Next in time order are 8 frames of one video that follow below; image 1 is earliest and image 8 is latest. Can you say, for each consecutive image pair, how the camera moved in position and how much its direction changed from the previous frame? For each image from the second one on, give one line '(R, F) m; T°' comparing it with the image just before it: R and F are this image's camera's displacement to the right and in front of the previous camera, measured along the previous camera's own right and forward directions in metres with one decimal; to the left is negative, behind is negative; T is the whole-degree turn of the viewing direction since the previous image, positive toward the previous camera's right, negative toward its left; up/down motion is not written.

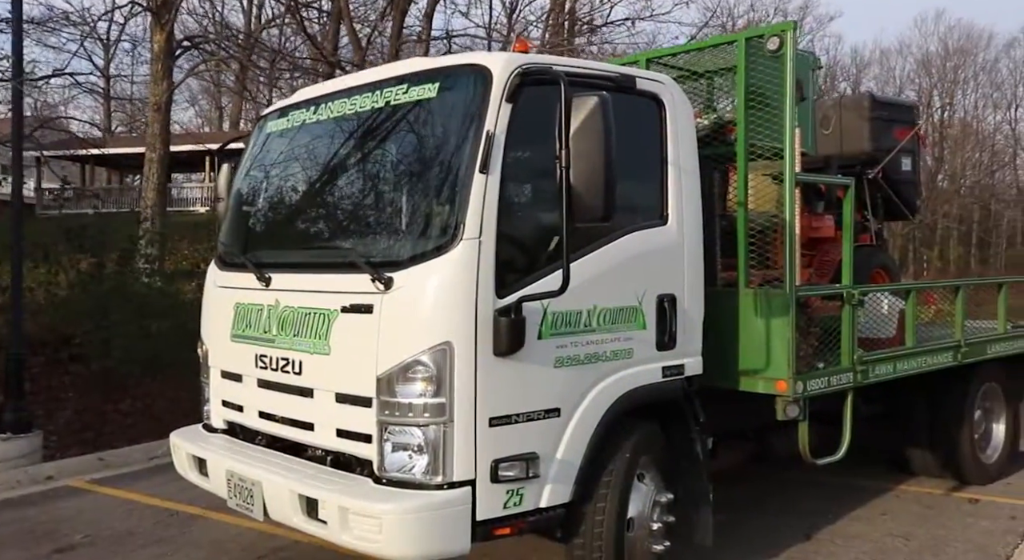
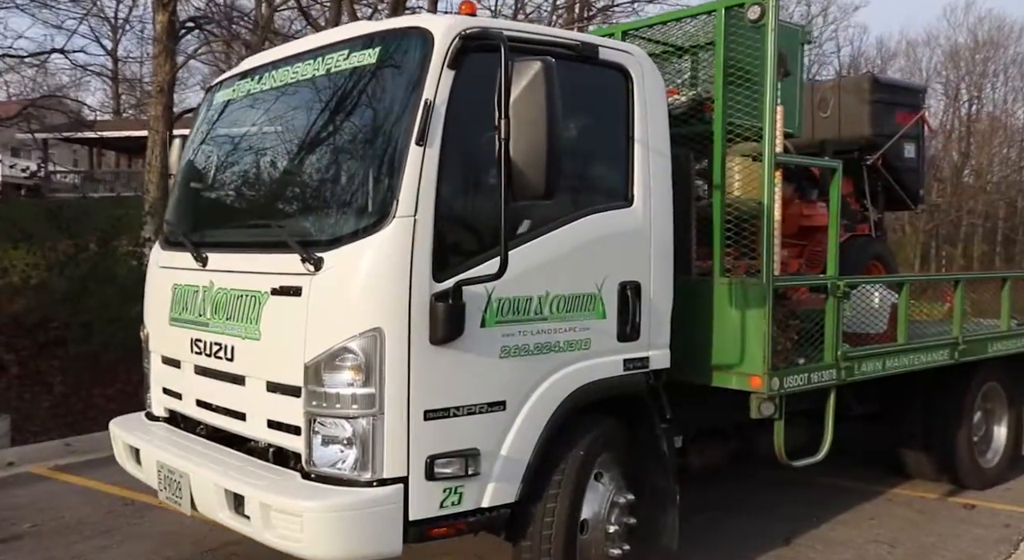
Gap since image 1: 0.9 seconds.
(+0.3, +0.3) m; -1°
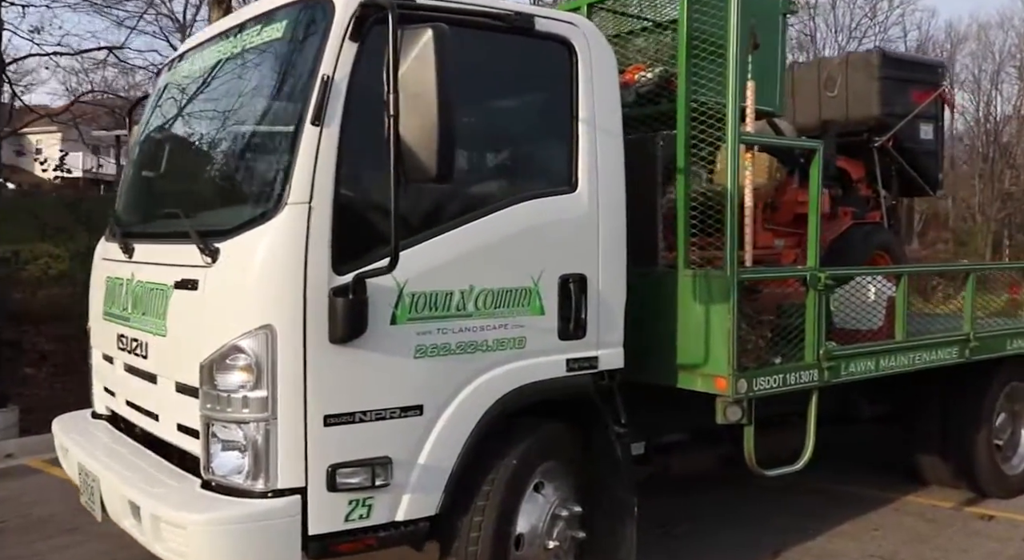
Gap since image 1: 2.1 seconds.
(+0.5, +0.3) m; -4°
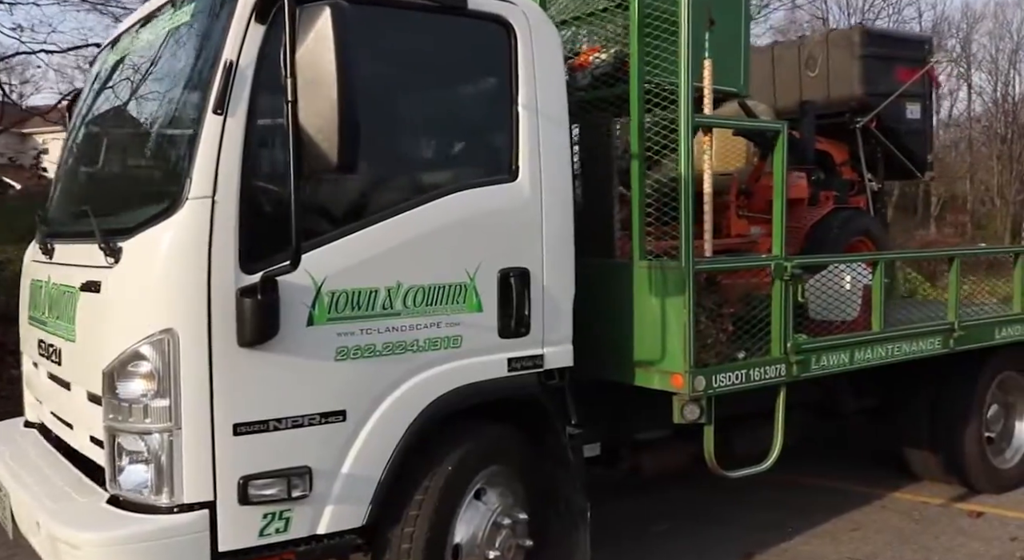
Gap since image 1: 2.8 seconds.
(+0.3, +0.2) m; -1°
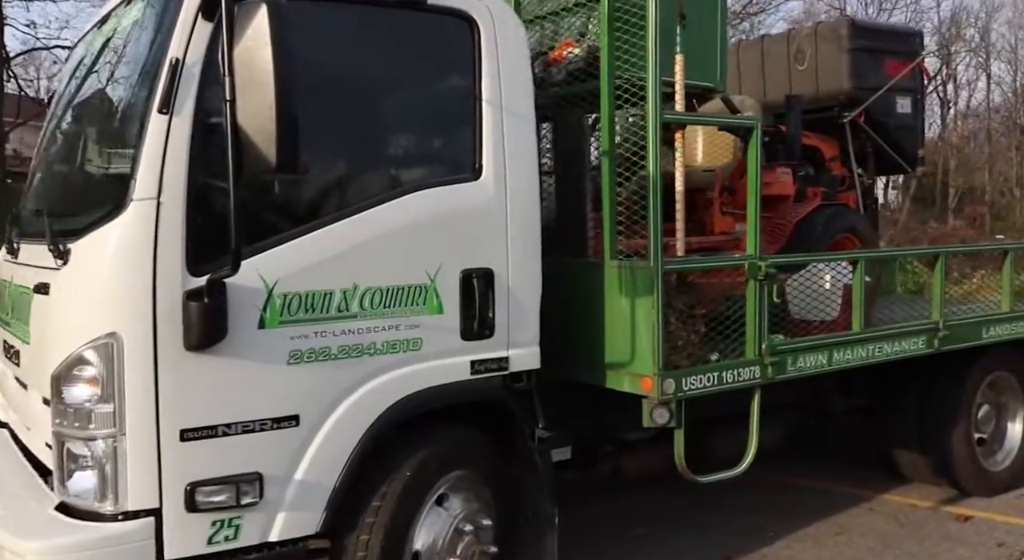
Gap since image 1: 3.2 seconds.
(+0.2, +0.1) m; -1°
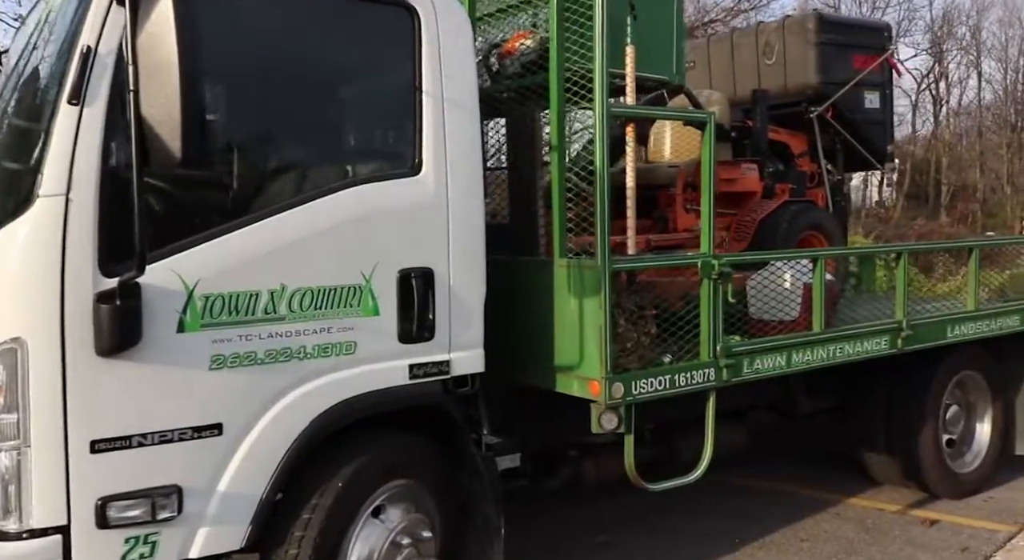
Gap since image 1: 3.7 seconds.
(+0.2, +0.1) m; +1°
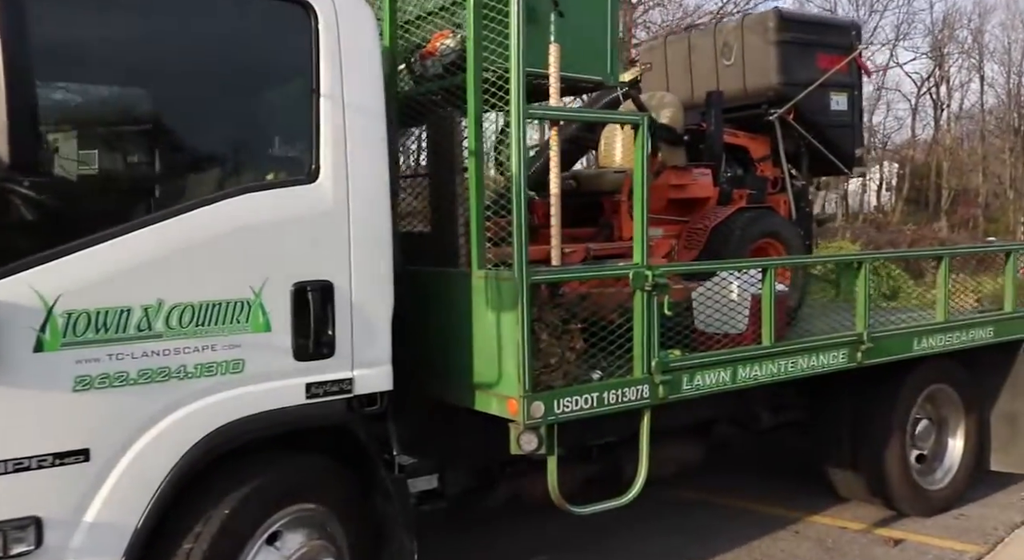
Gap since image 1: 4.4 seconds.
(+0.3, +0.2) m; 0°
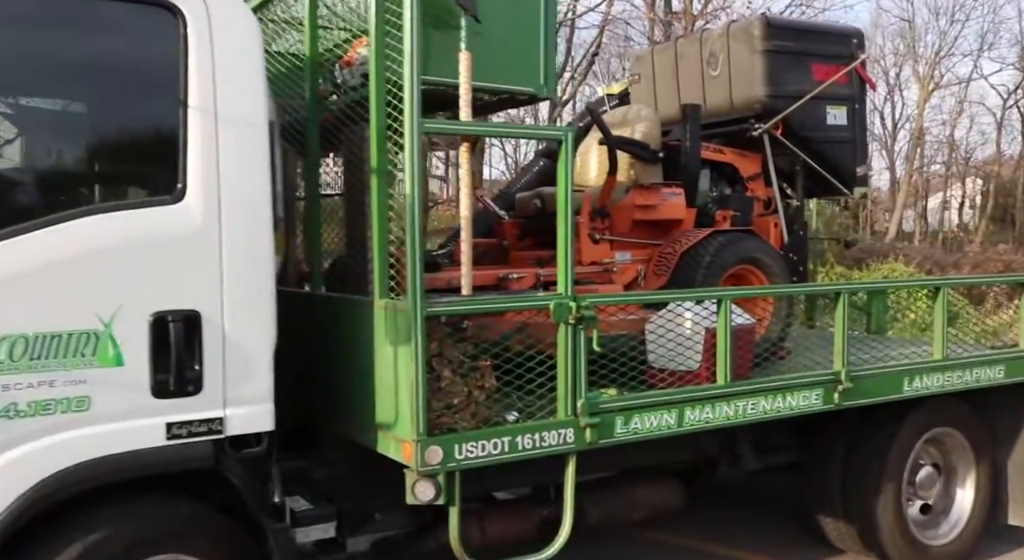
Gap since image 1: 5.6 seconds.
(+0.6, +0.3) m; -5°
